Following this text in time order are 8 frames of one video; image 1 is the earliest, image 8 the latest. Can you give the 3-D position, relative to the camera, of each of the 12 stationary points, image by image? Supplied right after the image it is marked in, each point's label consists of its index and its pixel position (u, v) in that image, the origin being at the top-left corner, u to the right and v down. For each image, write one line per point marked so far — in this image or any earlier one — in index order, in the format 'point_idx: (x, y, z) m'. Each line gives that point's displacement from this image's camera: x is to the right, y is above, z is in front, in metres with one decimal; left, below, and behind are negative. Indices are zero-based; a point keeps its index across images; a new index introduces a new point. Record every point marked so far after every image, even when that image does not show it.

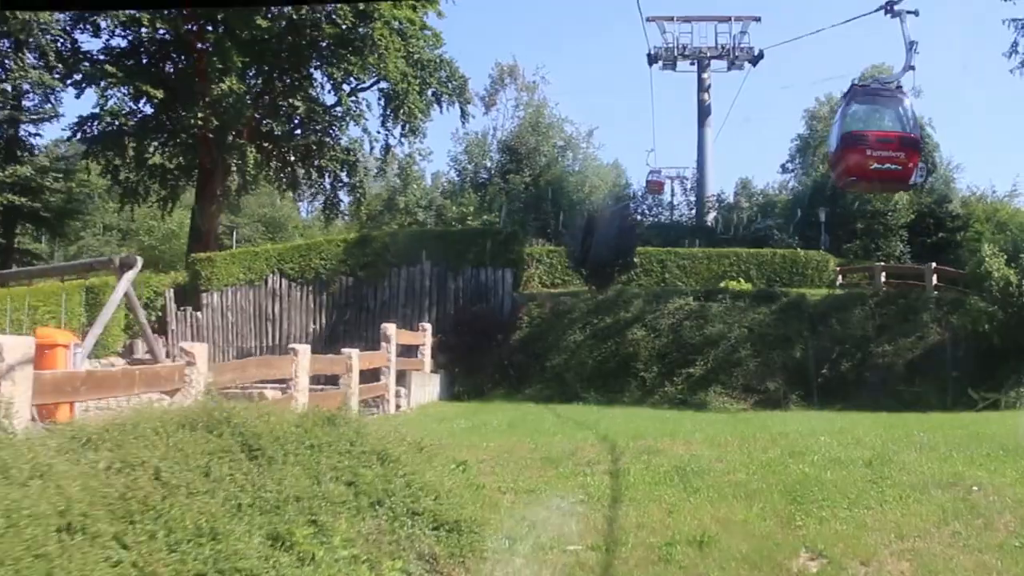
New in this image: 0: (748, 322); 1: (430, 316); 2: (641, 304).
0: (+2.6, -0.4, +14.1) m
1: (-1.1, -0.4, +17.3) m
2: (+1.5, -0.2, +14.9) m
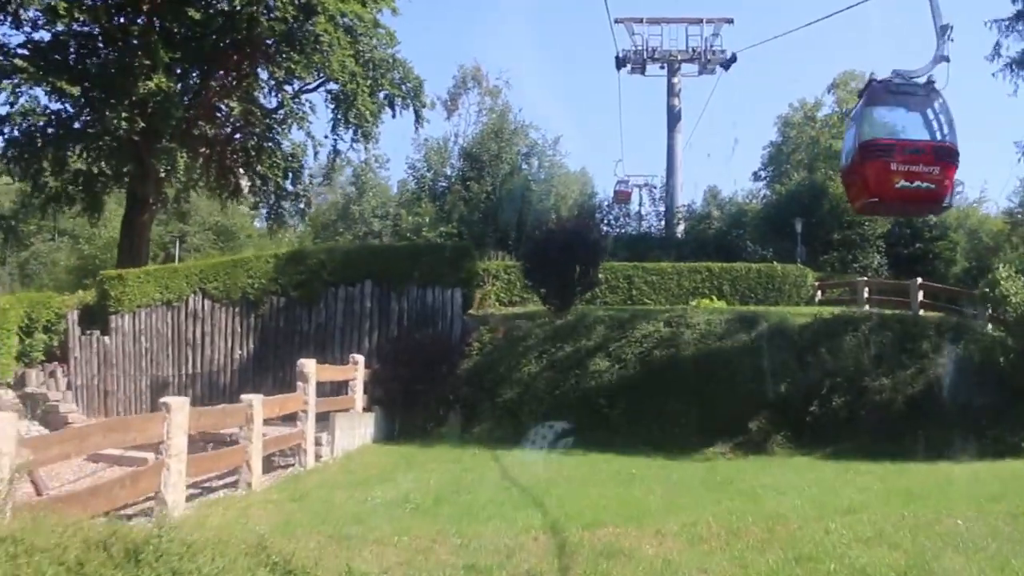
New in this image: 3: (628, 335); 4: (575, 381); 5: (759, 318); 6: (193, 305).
0: (+2.1, -0.6, +12.5) m
1: (-1.8, -0.6, +15.5) m
2: (+1.0, -0.5, +13.2) m
3: (+1.2, -0.5, +13.0) m
4: (+0.6, -1.0, +12.8) m
5: (+2.5, -0.3, +12.8) m
6: (-4.1, -0.3, +16.0) m
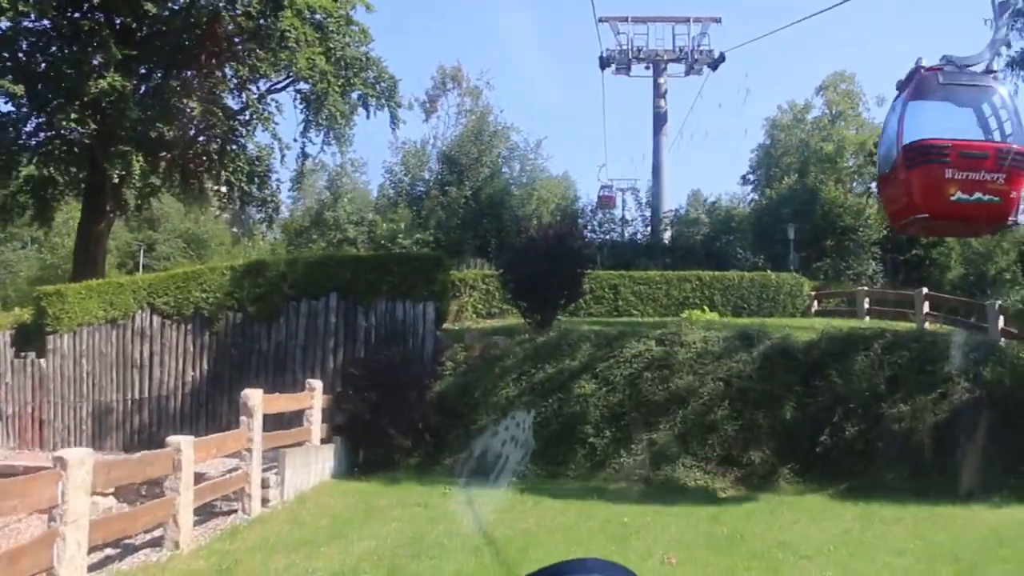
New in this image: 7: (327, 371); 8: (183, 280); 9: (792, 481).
0: (+1.9, -0.8, +11.3) m
1: (-2.0, -0.8, +14.3) m
2: (+0.7, -0.6, +12.0) m
3: (+1.0, -0.6, +11.8) m
4: (+0.4, -1.1, +11.6) m
5: (+2.3, -0.5, +11.6) m
6: (-4.4, -0.4, +14.7) m
7: (-2.1, -0.9, +14.3) m
8: (-3.9, +0.1, +14.6) m
9: (+2.3, -1.6, +10.4) m
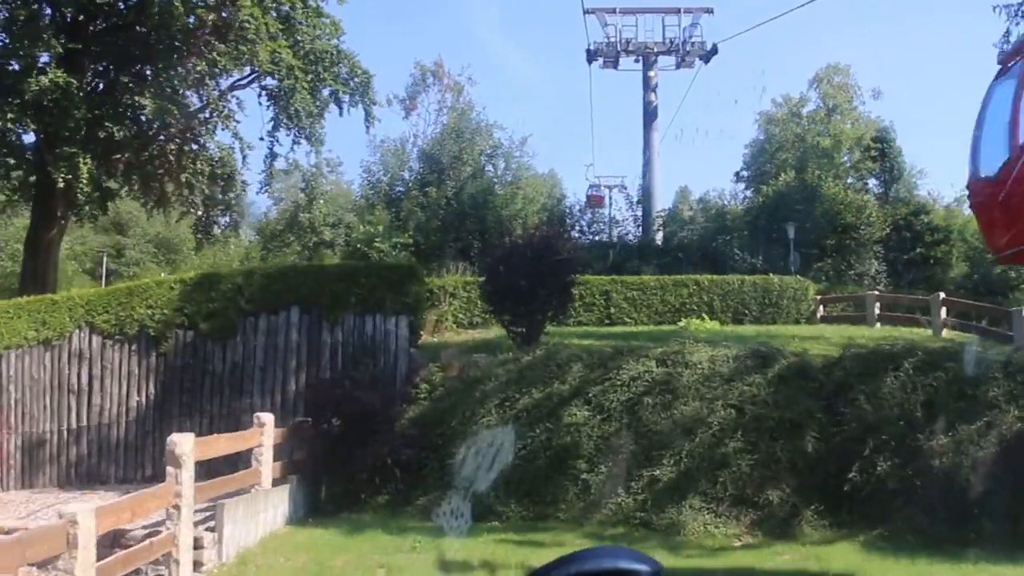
0: (+1.7, -0.9, +9.8) m
1: (-2.2, -1.0, +12.8) m
2: (+0.6, -0.7, +10.6) m
3: (+0.8, -0.7, +10.3) m
4: (+0.3, -1.2, +10.1) m
5: (+2.1, -0.5, +10.2) m
6: (-4.6, -0.6, +13.2) m
7: (-2.3, -1.1, +12.8) m
8: (-4.1, -0.1, +13.2) m
9: (+2.2, -1.7, +9.0) m
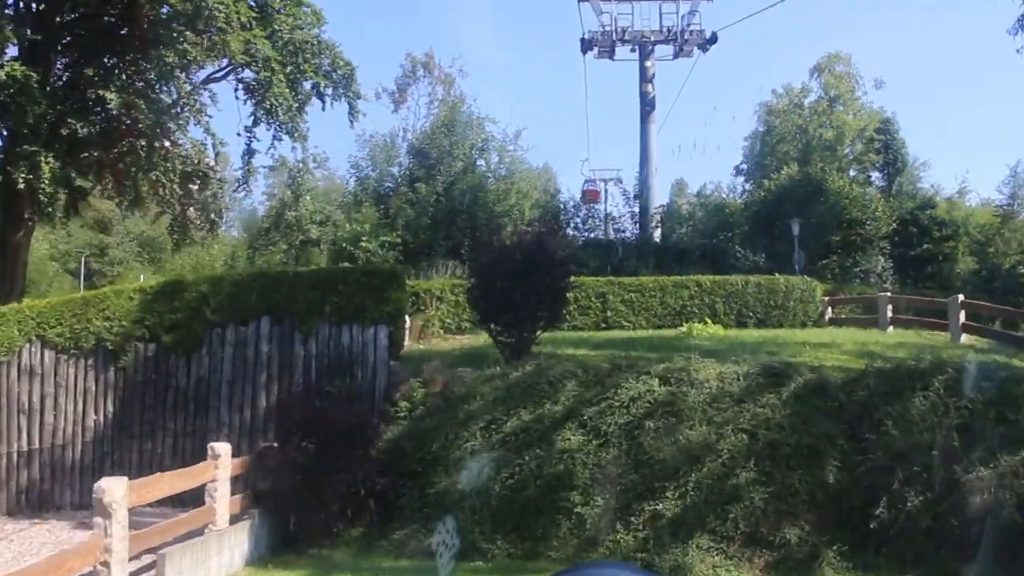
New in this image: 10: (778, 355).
0: (+1.6, -0.9, +8.8) m
1: (-2.3, -1.0, +11.8) m
2: (+0.5, -0.8, +9.6) m
3: (+0.7, -0.8, +9.3) m
4: (+0.2, -1.3, +9.1) m
5: (+2.0, -0.6, +9.2) m
6: (-4.7, -0.7, +12.2) m
7: (-2.4, -1.2, +11.8) m
8: (-4.2, -0.2, +12.1) m
9: (+2.1, -1.8, +8.0) m
10: (+2.8, -0.7, +13.0) m
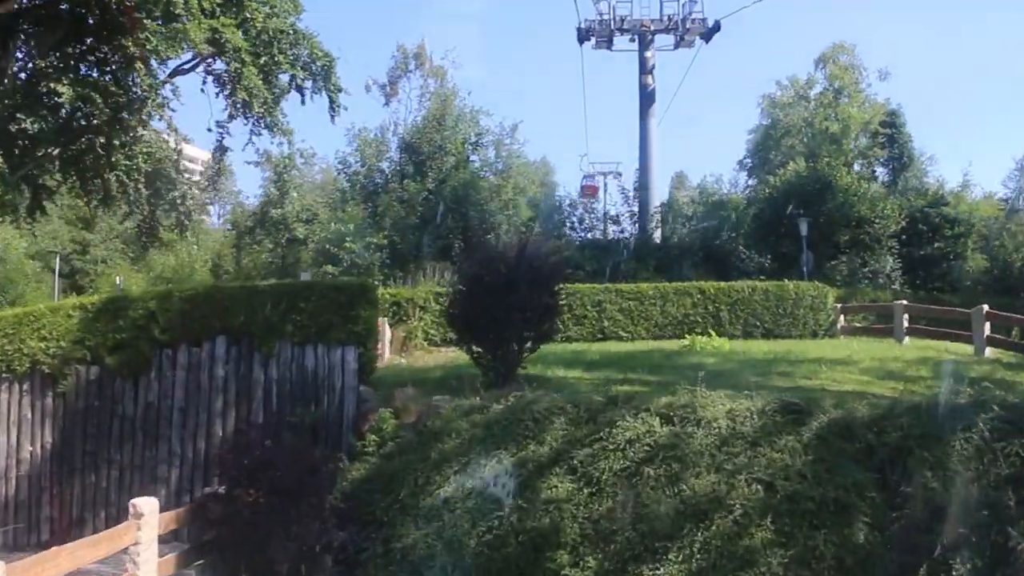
0: (+1.5, -1.1, +7.6) m
1: (-2.4, -1.2, +10.6) m
2: (+0.3, -1.0, +8.4) m
3: (+0.6, -1.0, +8.1) m
4: (0.0, -1.5, +7.9) m
5: (+1.9, -0.8, +7.9) m
6: (-4.8, -0.8, +11.0) m
7: (-2.5, -1.3, +10.6) m
8: (-4.3, -0.3, +10.9) m
9: (+2.0, -1.9, +6.7) m
10: (+2.6, -0.8, +11.7) m
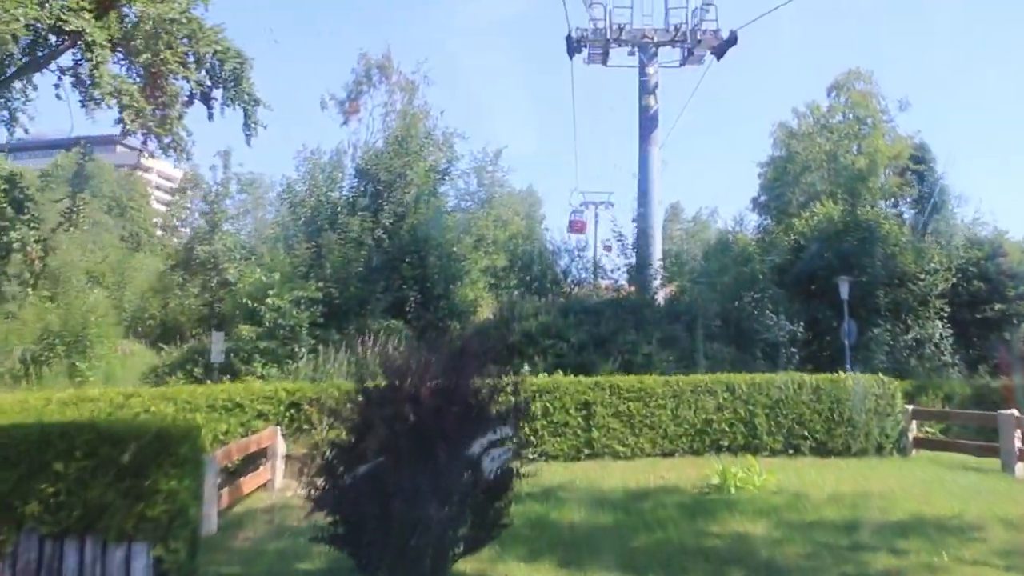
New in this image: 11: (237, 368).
0: (+1.1, -1.8, +2.9) m
1: (-2.9, -1.9, +5.9) m
2: (0.0, -1.7, +3.7) m
3: (+0.2, -1.7, +3.4) m
4: (-0.4, -2.2, +3.2) m
5: (+1.5, -1.5, +3.3) m
6: (-5.2, -1.5, +6.2) m
7: (-2.9, -2.0, +5.9) m
8: (-4.7, -1.0, +6.2) m
9: (+1.6, -2.7, +2.1) m
10: (+2.2, -1.6, +7.1) m
11: (-3.9, -1.1, +17.8) m
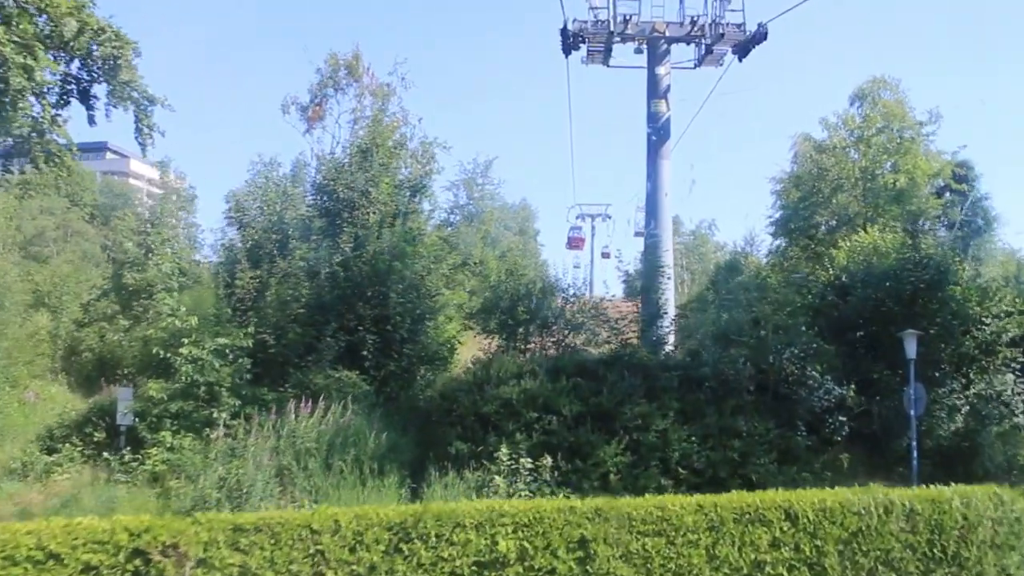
0: (+0.9, -2.3, -0.7) m
1: (-3.1, -2.3, +2.2) m
2: (-0.3, -2.1, 0.0) m
3: (0.0, -2.2, -0.3) m
4: (-0.6, -2.6, -0.5) m
5: (+1.3, -2.0, -0.4) m
6: (-5.5, -1.9, +2.5) m
7: (-3.2, -2.5, +2.2) m
8: (-4.9, -1.4, +2.5) m
9: (+1.3, -3.1, -1.6) m
10: (+2.0, -2.2, +3.4) m
11: (-4.2, -1.7, +14.1) m
